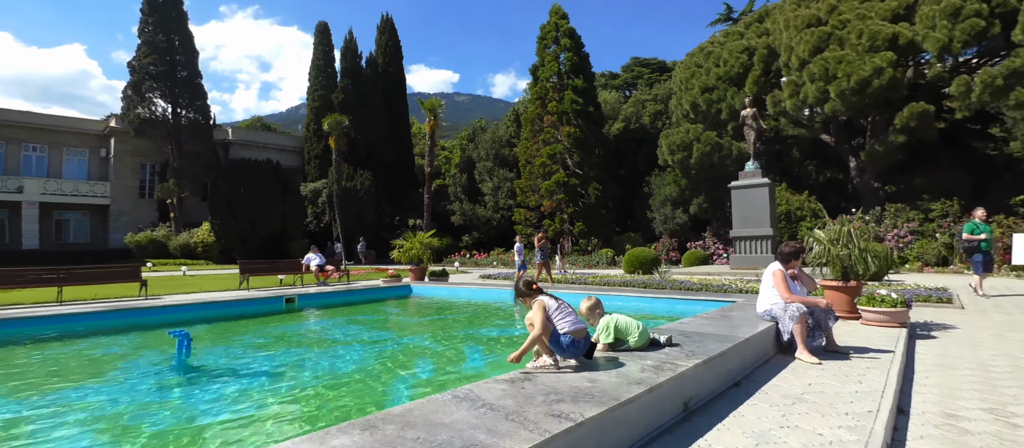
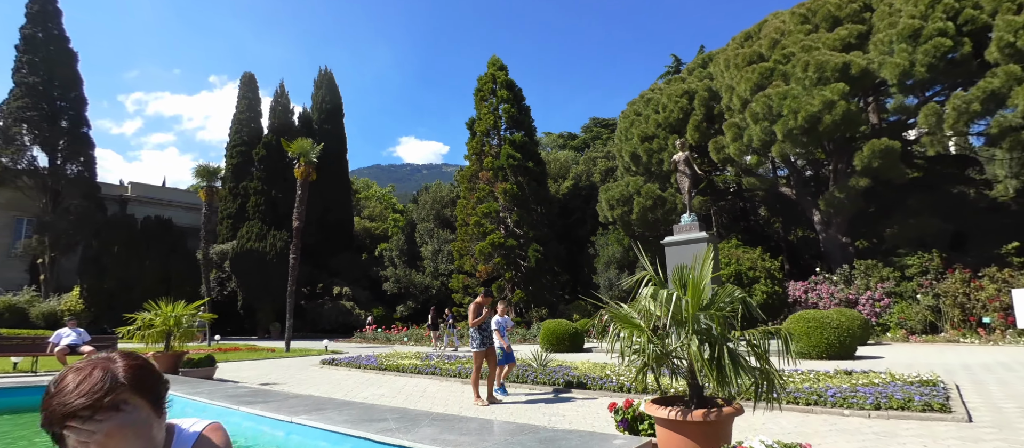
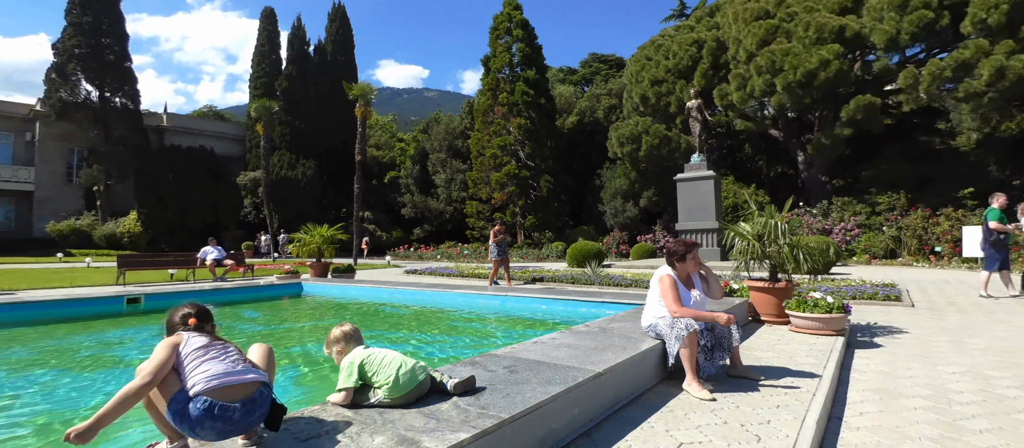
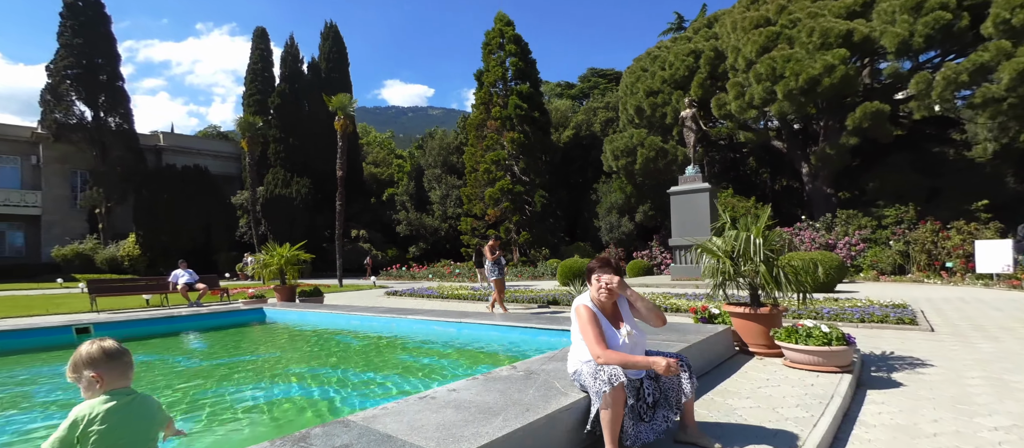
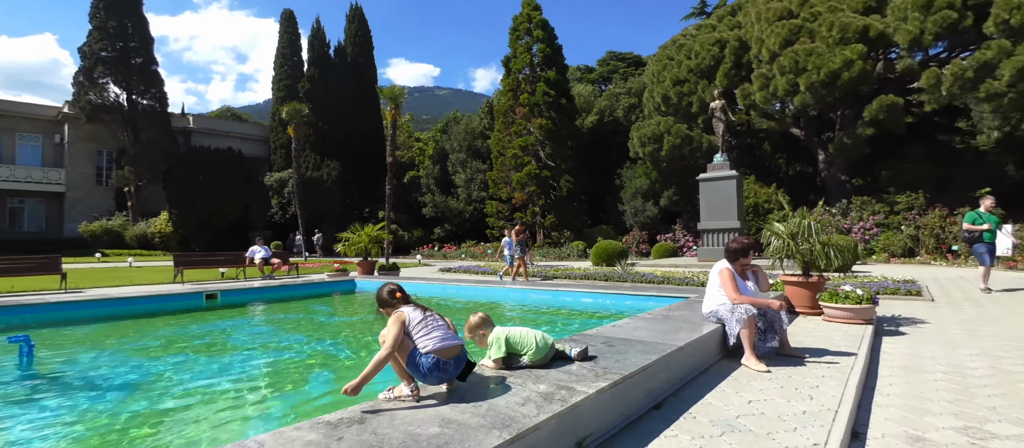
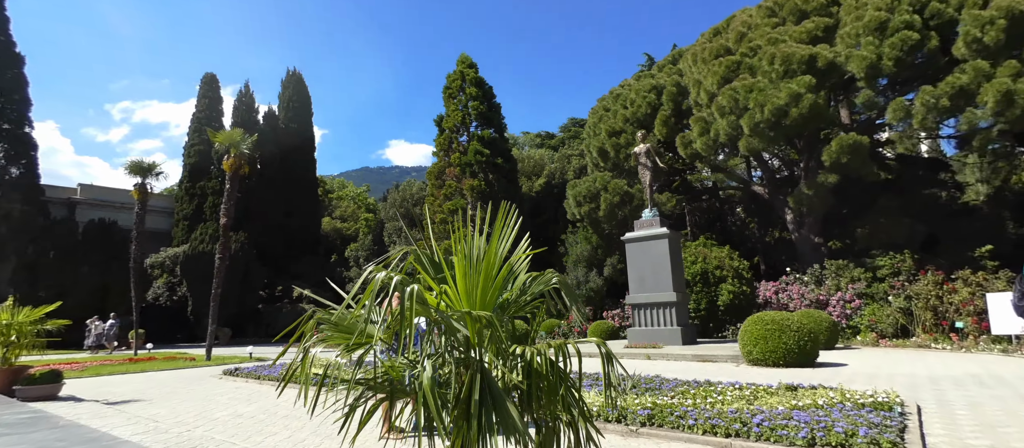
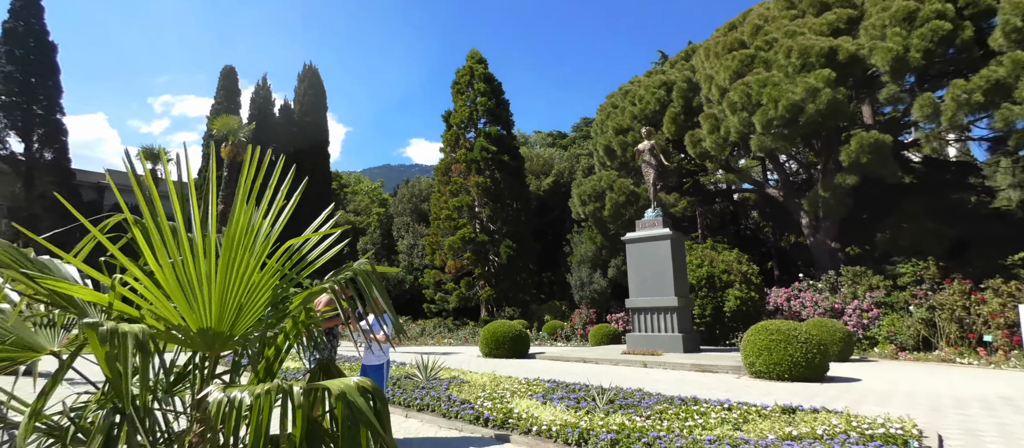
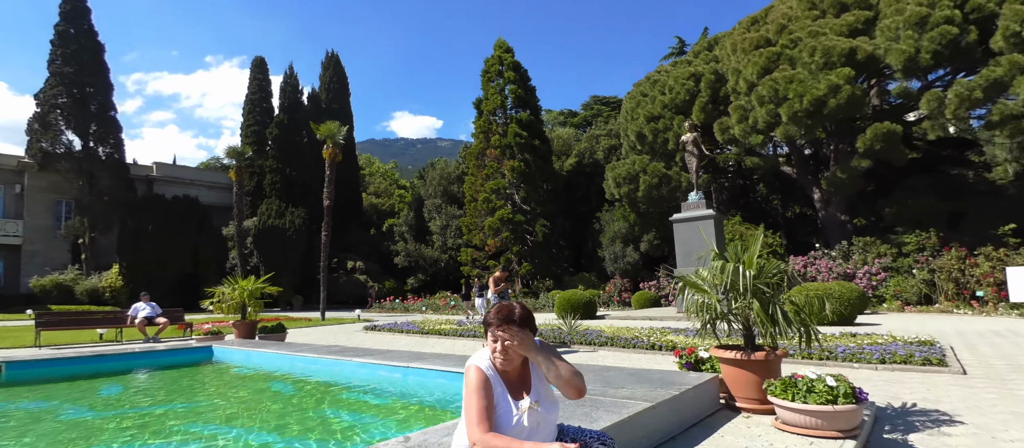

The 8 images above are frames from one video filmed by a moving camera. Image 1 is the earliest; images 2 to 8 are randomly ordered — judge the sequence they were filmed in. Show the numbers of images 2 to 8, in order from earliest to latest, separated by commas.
5, 3, 4, 8, 2, 6, 7
